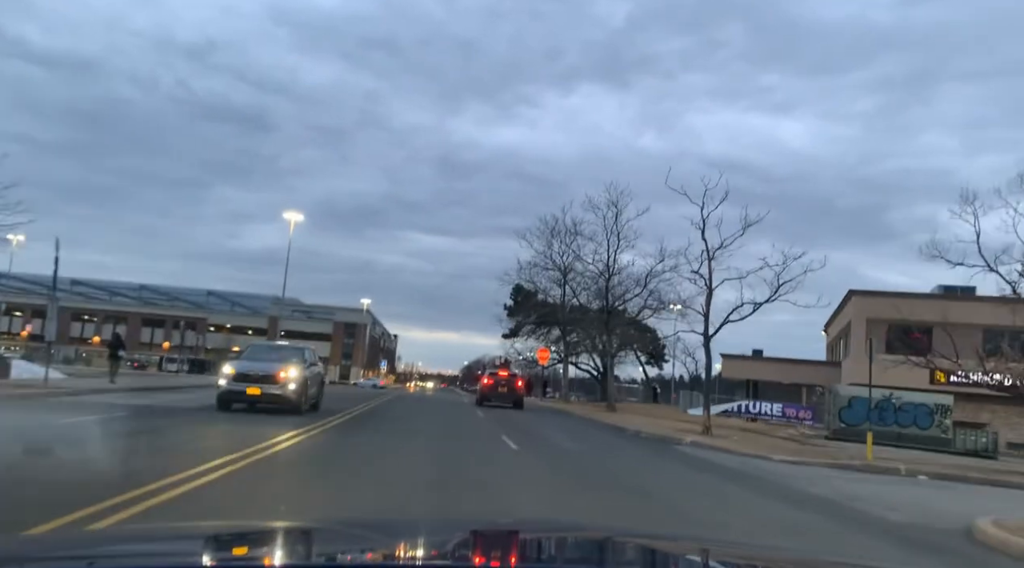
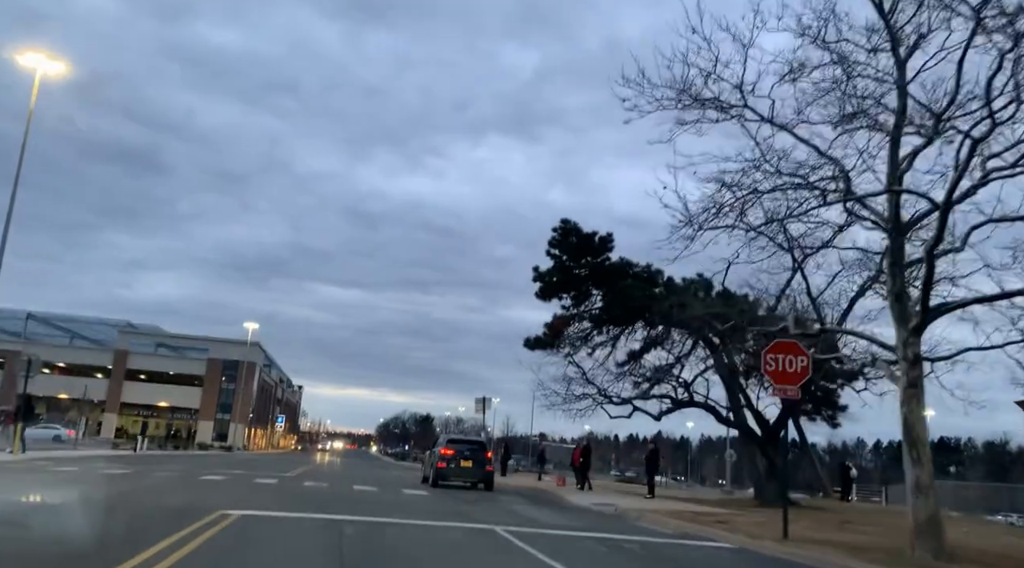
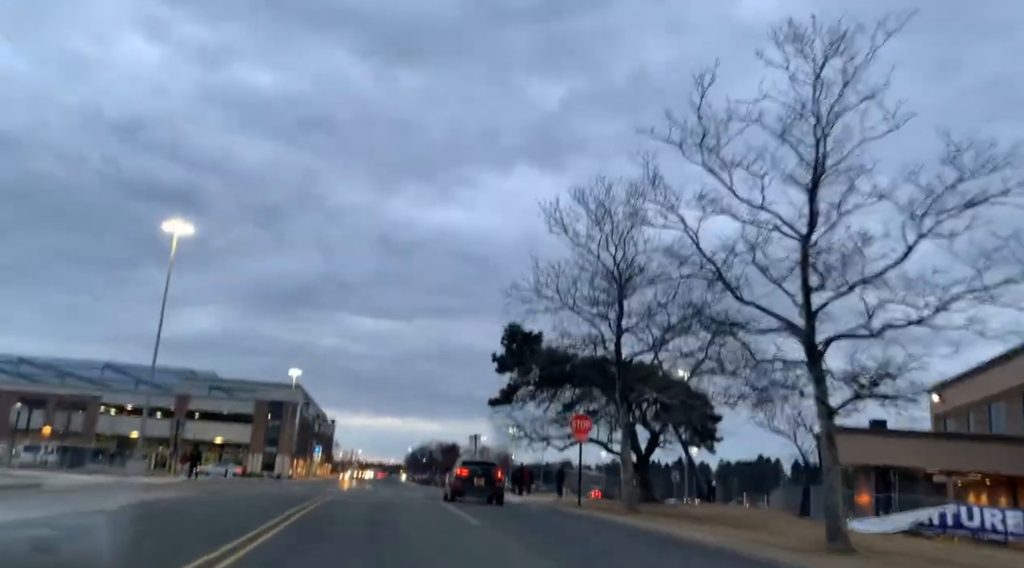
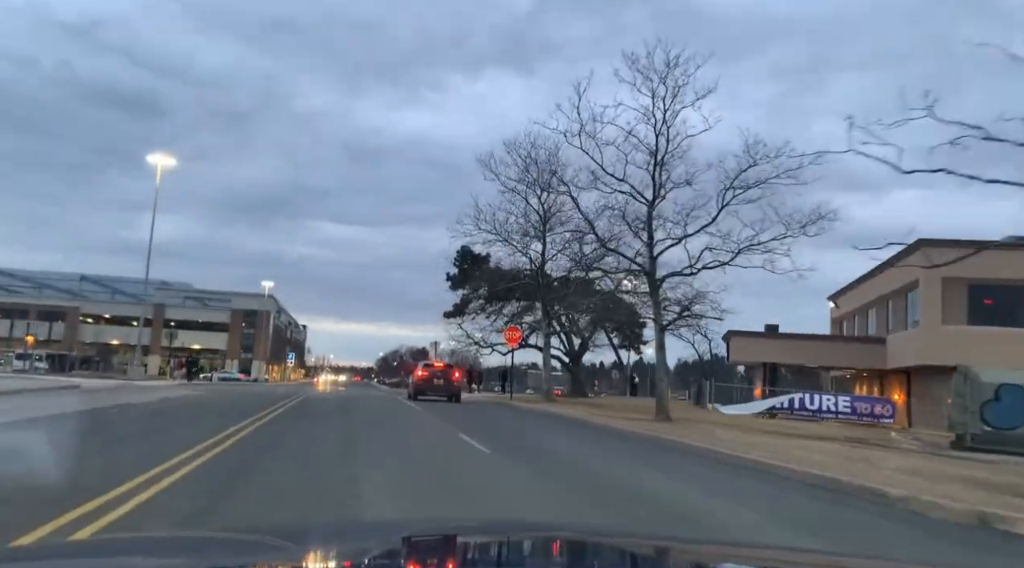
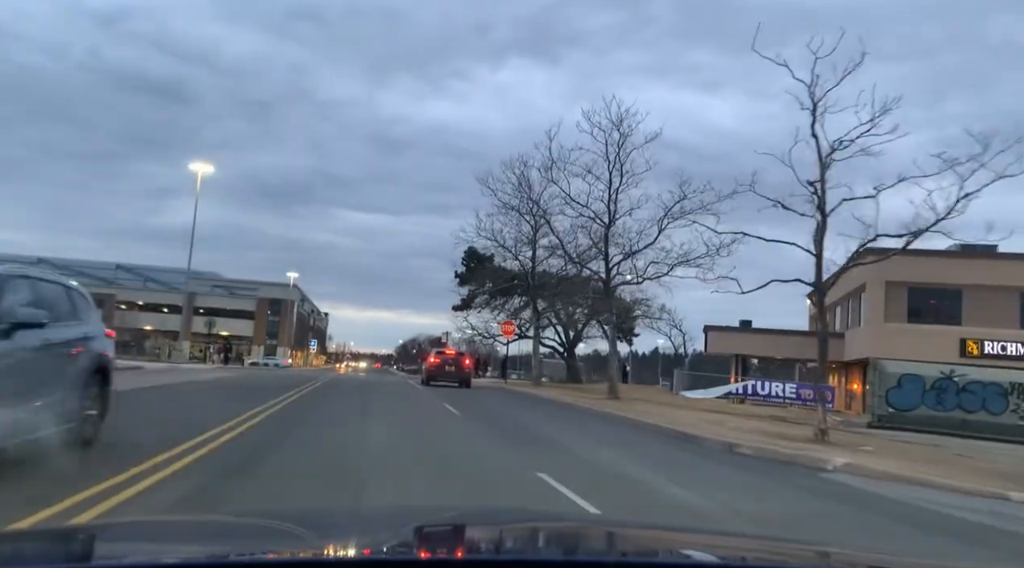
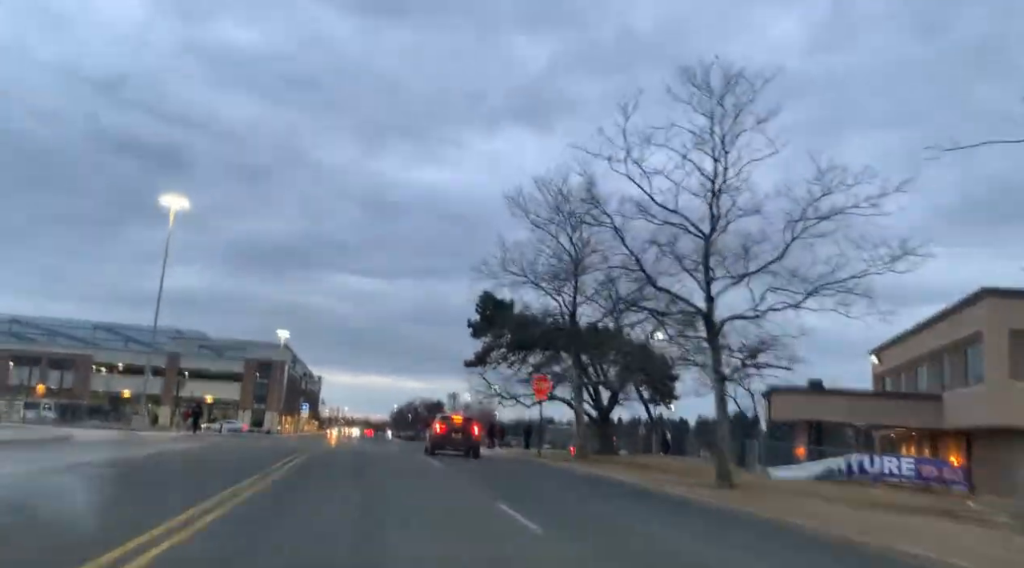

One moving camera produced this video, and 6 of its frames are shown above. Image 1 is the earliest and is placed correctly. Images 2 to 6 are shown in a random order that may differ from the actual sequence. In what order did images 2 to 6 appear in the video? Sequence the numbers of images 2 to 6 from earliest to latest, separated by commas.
5, 4, 6, 3, 2
